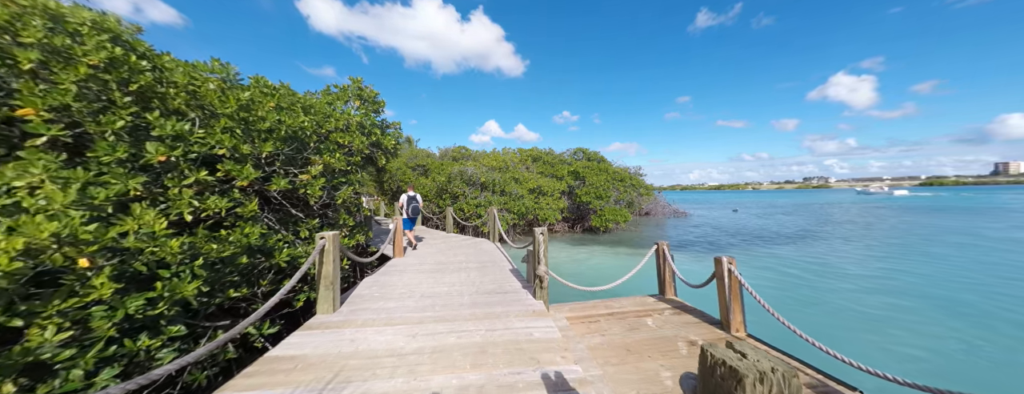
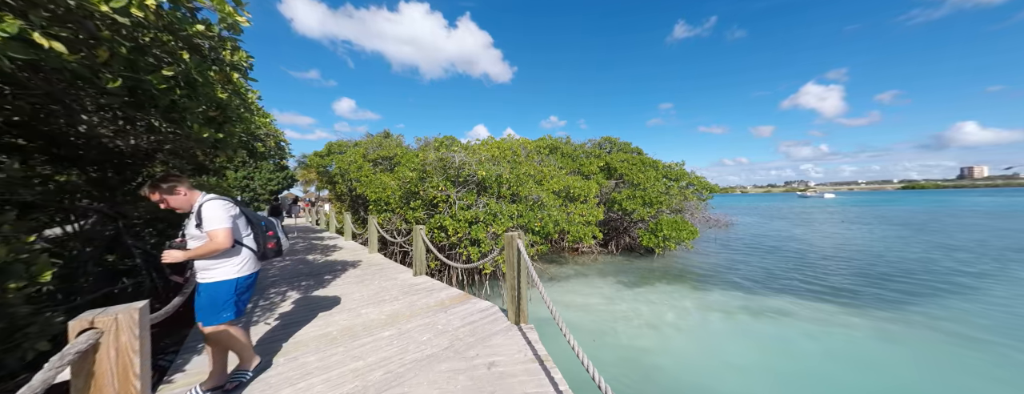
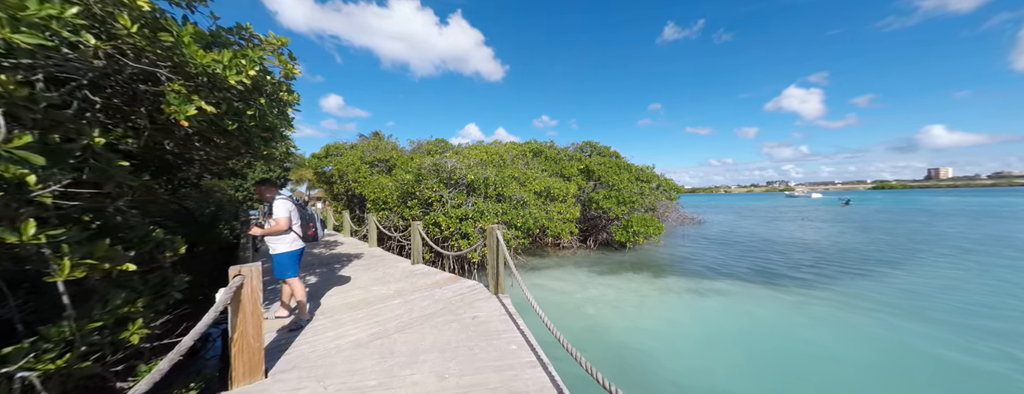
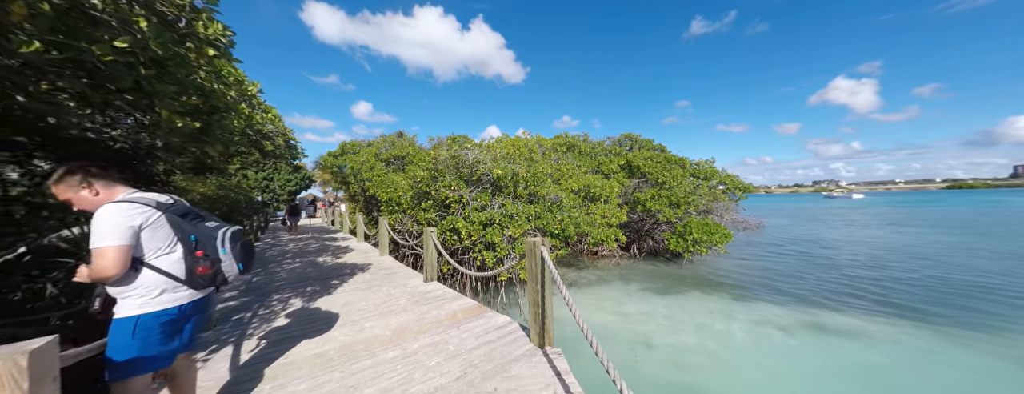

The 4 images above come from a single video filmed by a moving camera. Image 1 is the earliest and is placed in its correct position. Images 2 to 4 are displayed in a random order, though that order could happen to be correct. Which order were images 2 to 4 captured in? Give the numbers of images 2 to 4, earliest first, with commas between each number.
3, 2, 4
